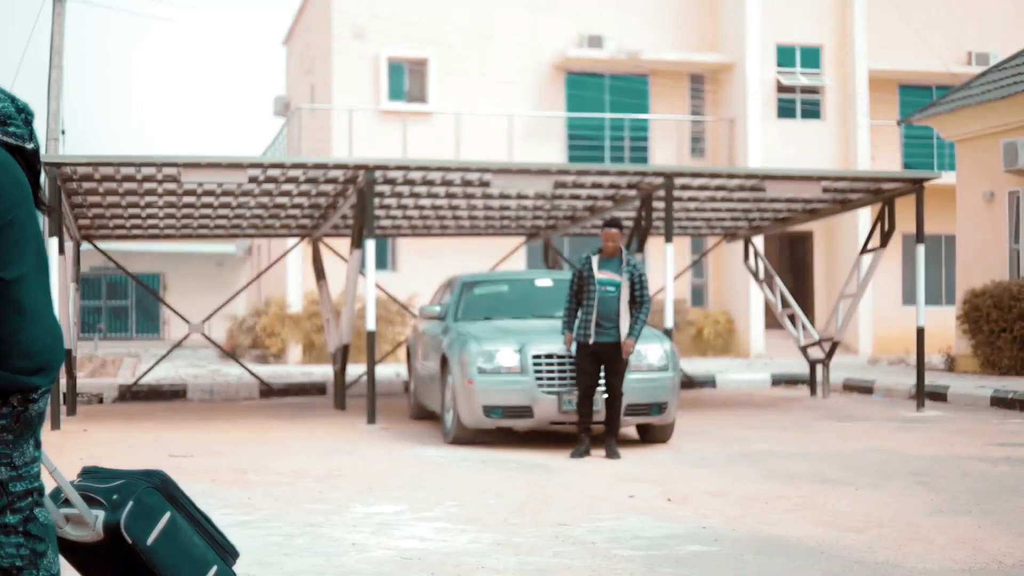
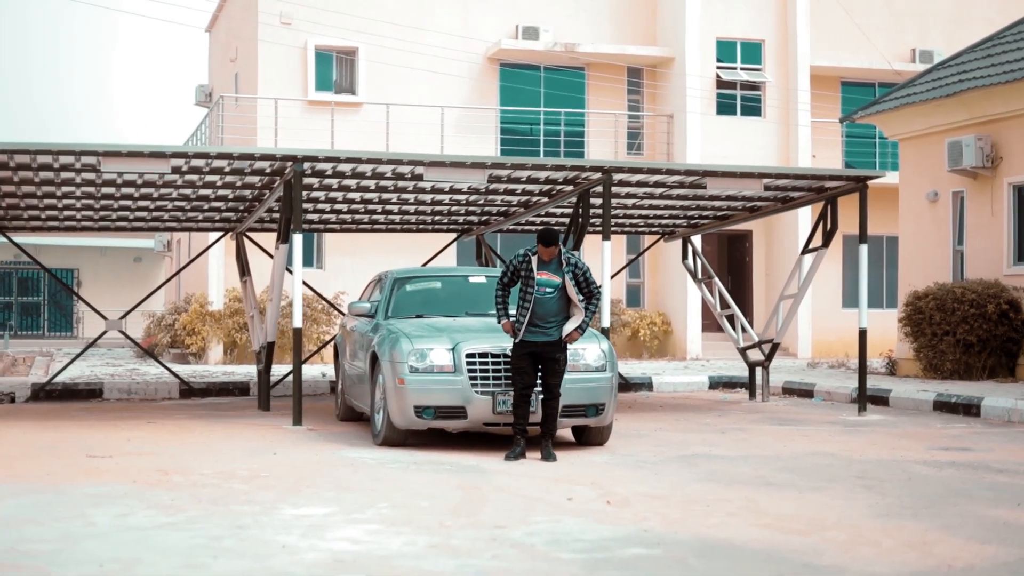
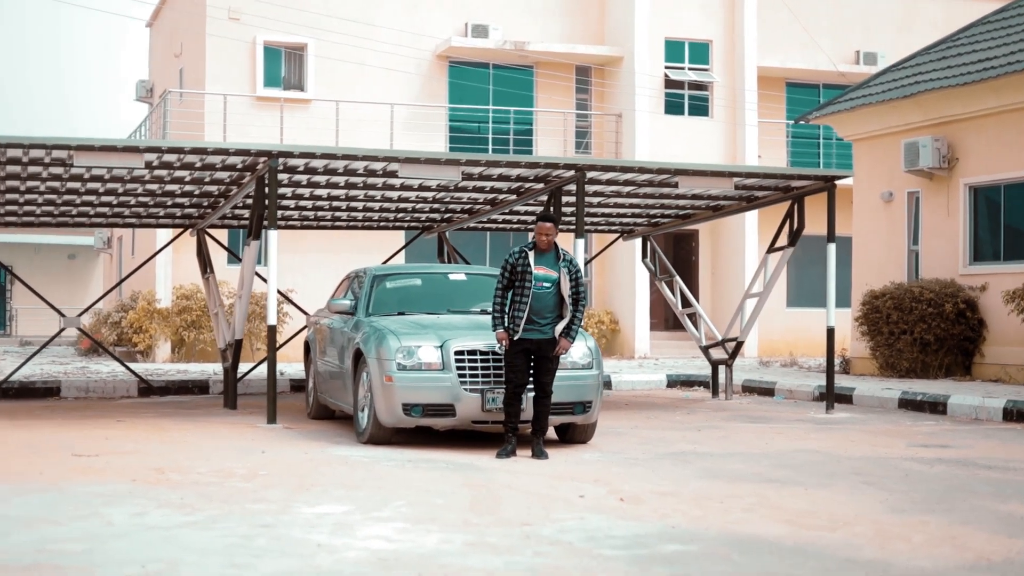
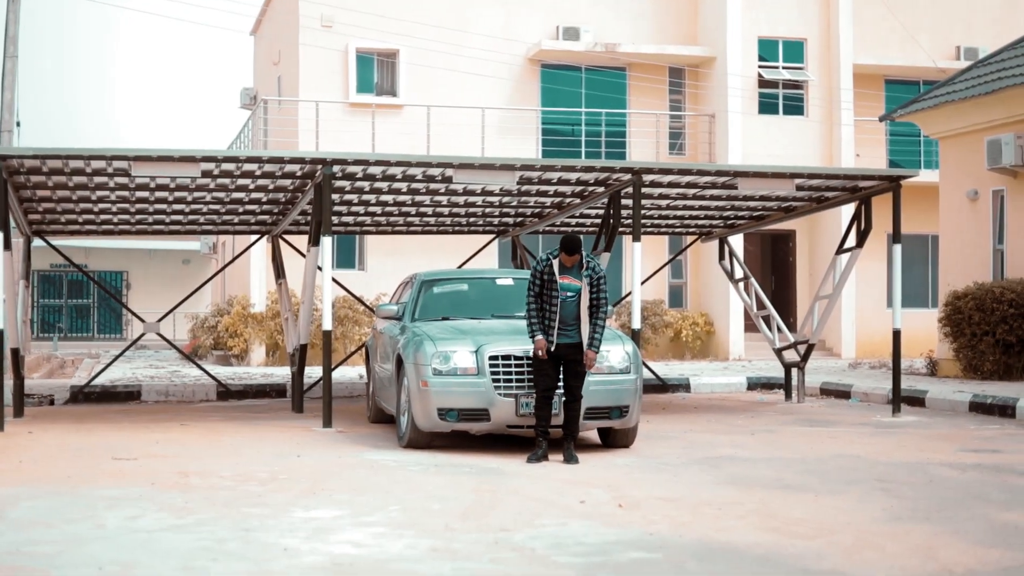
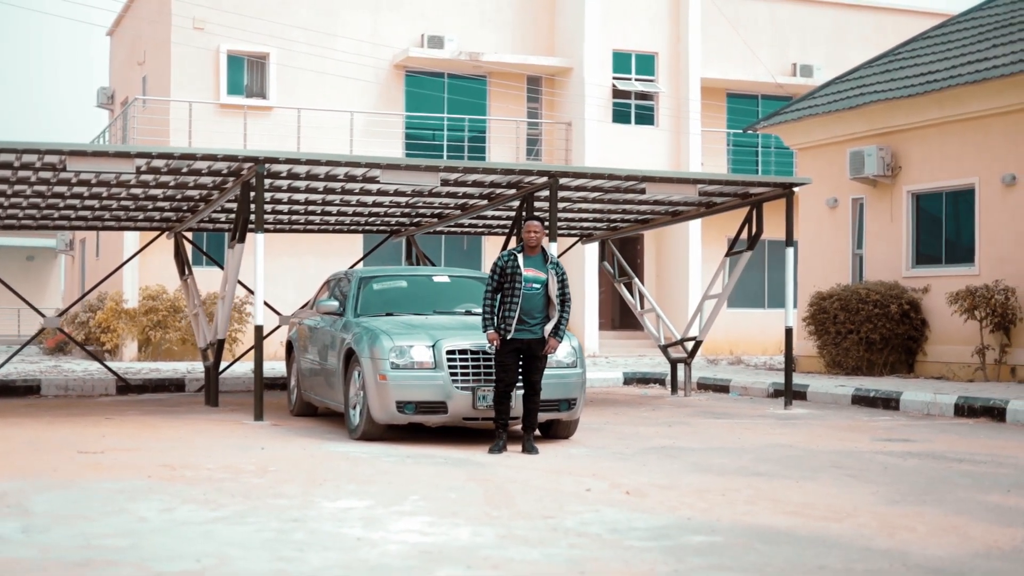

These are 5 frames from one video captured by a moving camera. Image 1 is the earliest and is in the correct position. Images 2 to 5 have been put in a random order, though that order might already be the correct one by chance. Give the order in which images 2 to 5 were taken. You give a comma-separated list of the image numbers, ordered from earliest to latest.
4, 2, 3, 5
